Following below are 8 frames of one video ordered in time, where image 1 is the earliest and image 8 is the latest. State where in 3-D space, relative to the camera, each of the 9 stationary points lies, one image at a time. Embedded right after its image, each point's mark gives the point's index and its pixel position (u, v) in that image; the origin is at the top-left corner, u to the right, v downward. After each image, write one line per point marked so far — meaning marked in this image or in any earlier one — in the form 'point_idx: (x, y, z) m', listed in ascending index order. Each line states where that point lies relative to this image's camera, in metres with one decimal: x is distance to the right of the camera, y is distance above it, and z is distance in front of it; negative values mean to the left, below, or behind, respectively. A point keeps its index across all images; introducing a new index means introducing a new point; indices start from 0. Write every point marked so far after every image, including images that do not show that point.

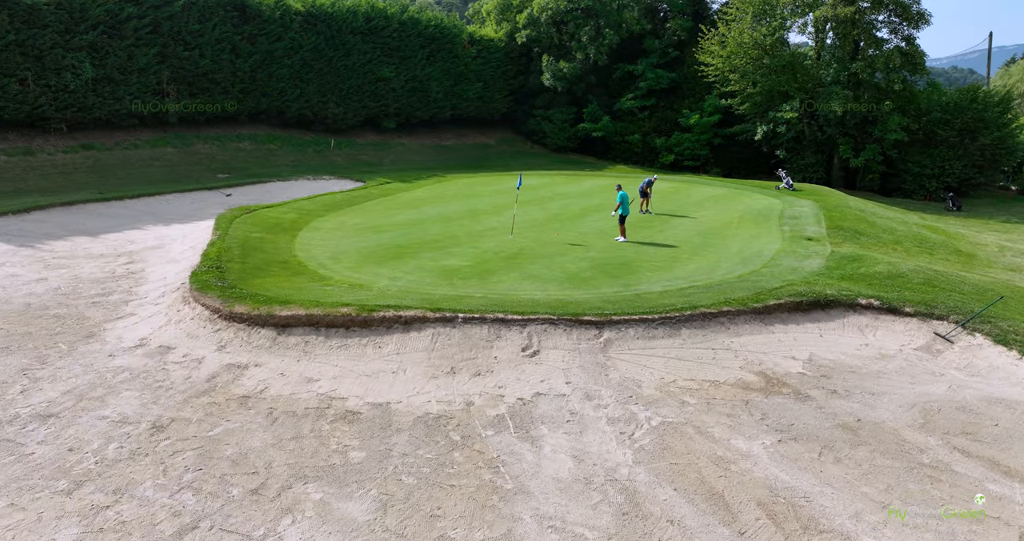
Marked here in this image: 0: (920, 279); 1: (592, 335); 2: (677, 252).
0: (+7.1, -0.1, +12.4) m
1: (+1.1, -0.9, +9.7) m
2: (+3.6, +0.4, +15.9) m
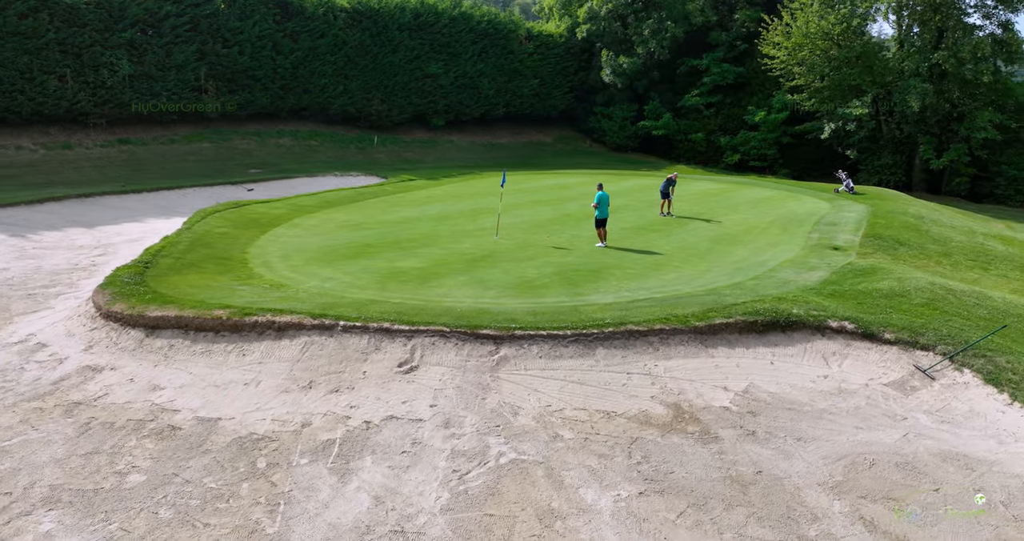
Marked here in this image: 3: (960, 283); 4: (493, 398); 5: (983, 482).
0: (+6.0, -0.4, +10.5) m
1: (-0.3, -1.0, +8.6) m
2: (+3.0, +0.2, +14.4) m
3: (+8.3, -0.2, +13.2) m
4: (-0.2, -1.4, +7.9) m
5: (+4.3, -1.9, +6.5) m
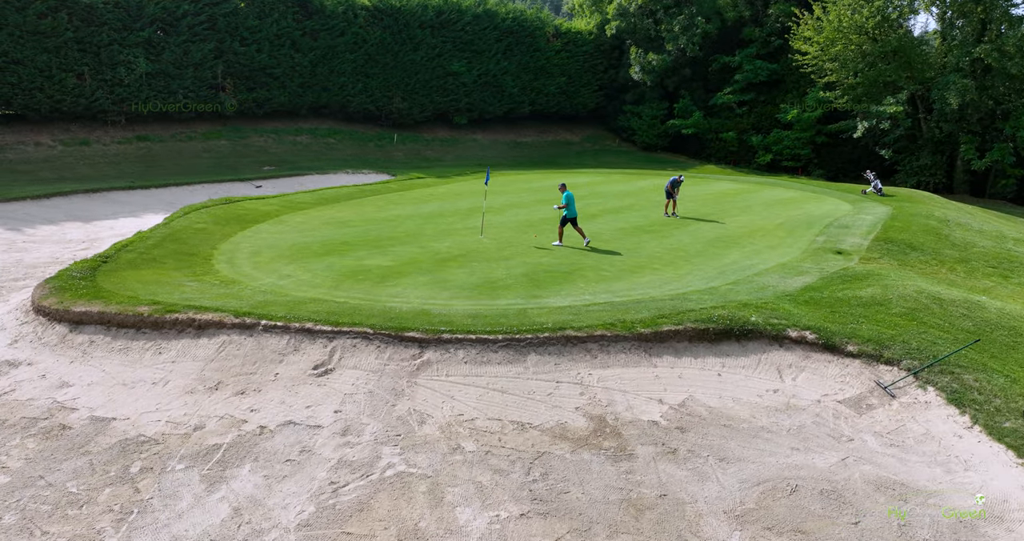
0: (+5.3, -0.5, +9.7) m
1: (-1.2, -1.0, +8.2) m
2: (+2.6, +0.2, +13.7) m
3: (+7.7, -0.4, +12.2) m
4: (-1.1, -1.4, +7.5) m
5: (+3.2, -2.0, +5.8) m
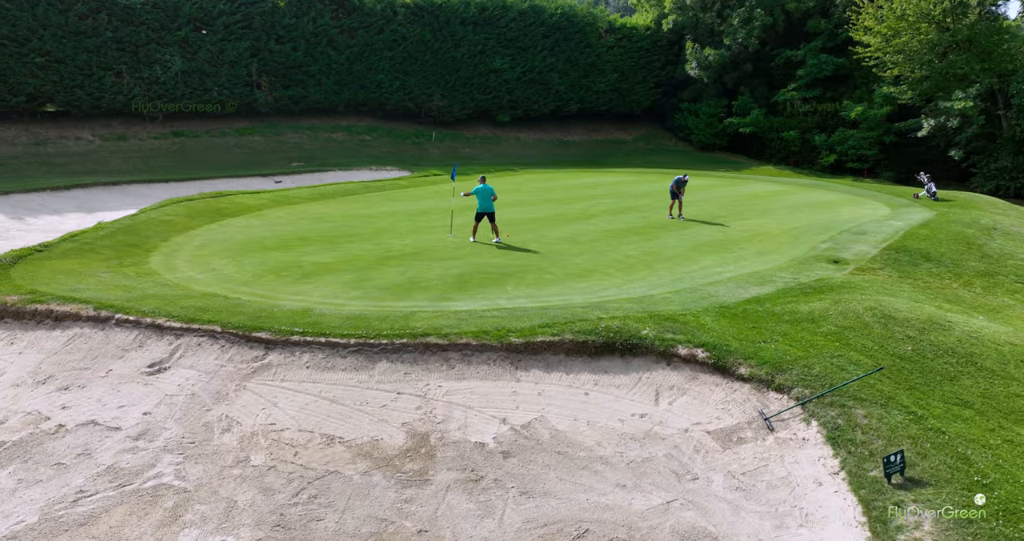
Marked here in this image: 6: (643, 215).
0: (+3.8, -0.7, +8.4) m
1: (-2.8, -0.9, +7.7) m
2: (+1.6, +0.1, +12.7) m
3: (+6.5, -0.6, +10.6) m
4: (-2.9, -1.4, +7.0) m
5: (+1.2, -2.1, +4.8) m
6: (+3.4, +1.4, +18.6) m
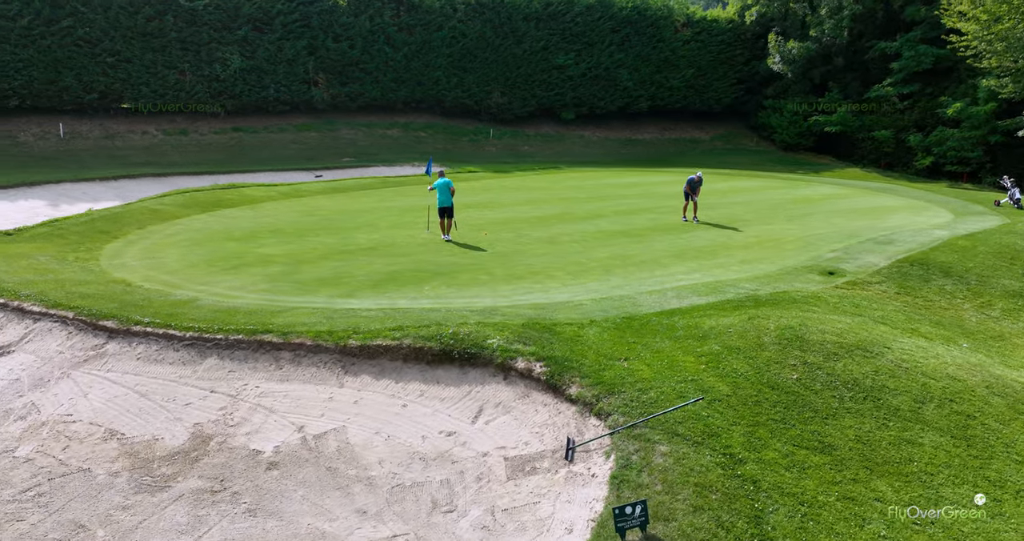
0: (+2.1, -0.8, +7.2) m
1: (-4.5, -0.8, +7.6) m
2: (+0.7, 0.0, +11.9) m
3: (+5.2, -0.8, +9.0) m
4: (-4.7, -1.2, +6.9) m
5: (-1.0, -2.1, +4.1) m
6: (+3.5, +1.3, +17.3) m
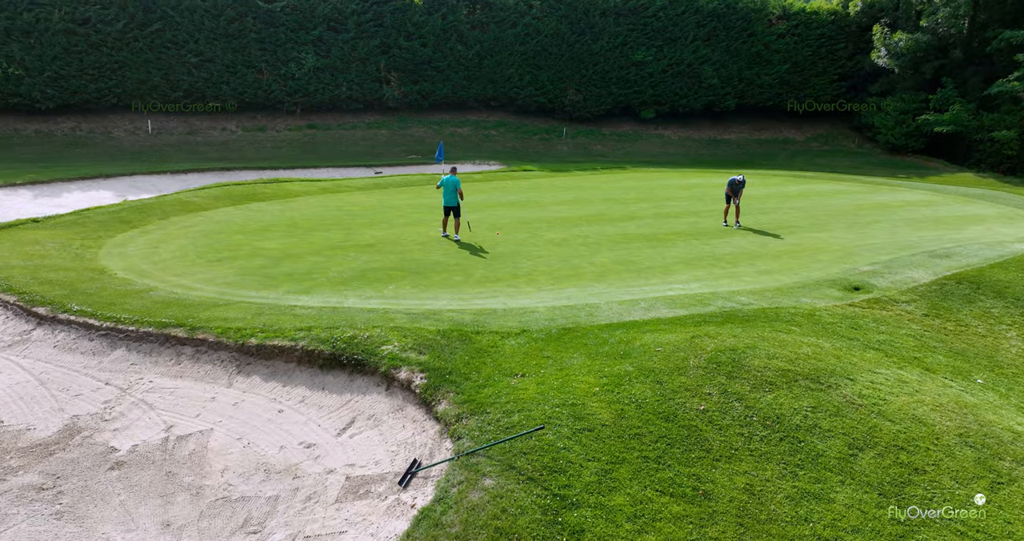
0: (+1.1, -0.9, +6.3) m
1: (-5.4, -0.7, +7.8) m
2: (+0.5, 0.0, +11.1) m
3: (+4.4, -1.0, +7.6) m
4: (-5.7, -1.1, +7.1) m
5: (-2.5, -2.0, +3.7) m
6: (+4.1, +1.1, +16.1) m
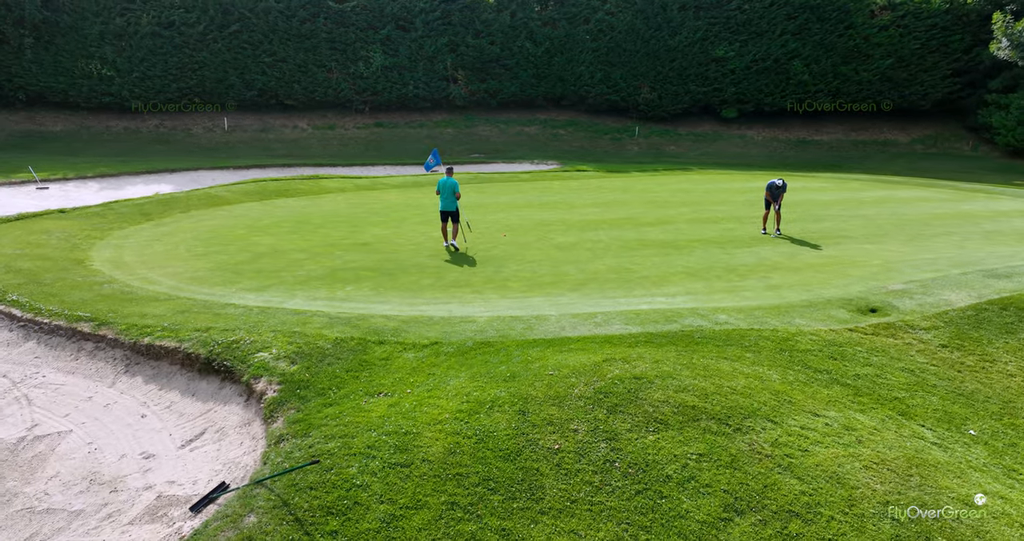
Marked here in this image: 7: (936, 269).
0: (0.0, -0.9, +5.5) m
1: (-6.2, -0.5, +7.9) m
2: (+0.2, -0.1, +10.4) m
3: (+3.5, -1.2, +6.3) m
4: (-6.6, -0.9, +7.3) m
5: (-4.0, -2.0, +3.5) m
6: (+4.5, +0.9, +14.8) m
7: (+6.5, 0.0, +10.9) m
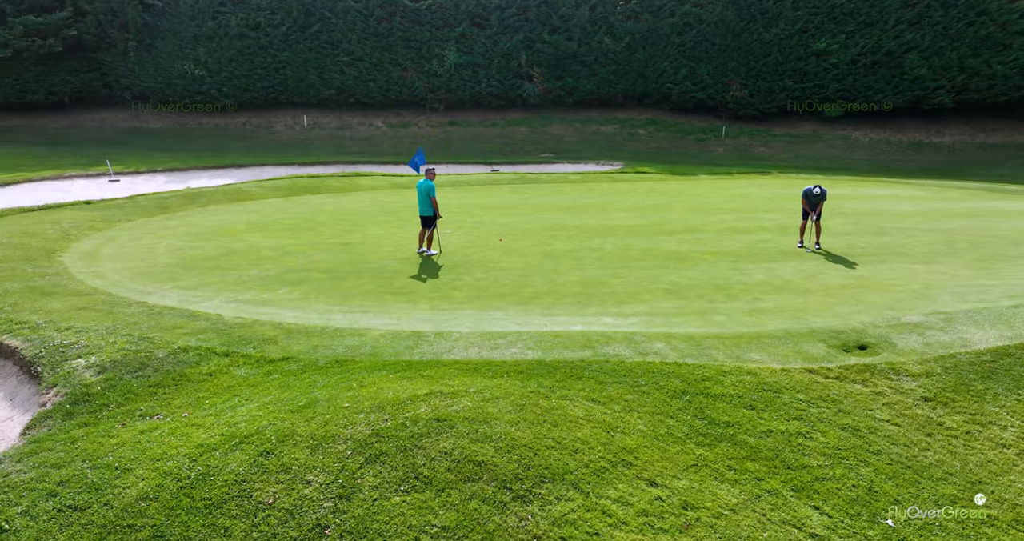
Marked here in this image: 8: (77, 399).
0: (-1.5, -1.0, +4.7) m
1: (-7.1, -0.4, +8.2) m
2: (-0.5, -0.2, +9.5) m
3: (+2.0, -1.4, +4.9) m
4: (-7.7, -0.8, +7.6) m
5: (-5.8, -1.9, +3.4) m
6: (+4.6, +0.6, +13.0) m
7: (+5.9, -0.3, +8.9) m
8: (-3.2, -0.9, +5.3) m
